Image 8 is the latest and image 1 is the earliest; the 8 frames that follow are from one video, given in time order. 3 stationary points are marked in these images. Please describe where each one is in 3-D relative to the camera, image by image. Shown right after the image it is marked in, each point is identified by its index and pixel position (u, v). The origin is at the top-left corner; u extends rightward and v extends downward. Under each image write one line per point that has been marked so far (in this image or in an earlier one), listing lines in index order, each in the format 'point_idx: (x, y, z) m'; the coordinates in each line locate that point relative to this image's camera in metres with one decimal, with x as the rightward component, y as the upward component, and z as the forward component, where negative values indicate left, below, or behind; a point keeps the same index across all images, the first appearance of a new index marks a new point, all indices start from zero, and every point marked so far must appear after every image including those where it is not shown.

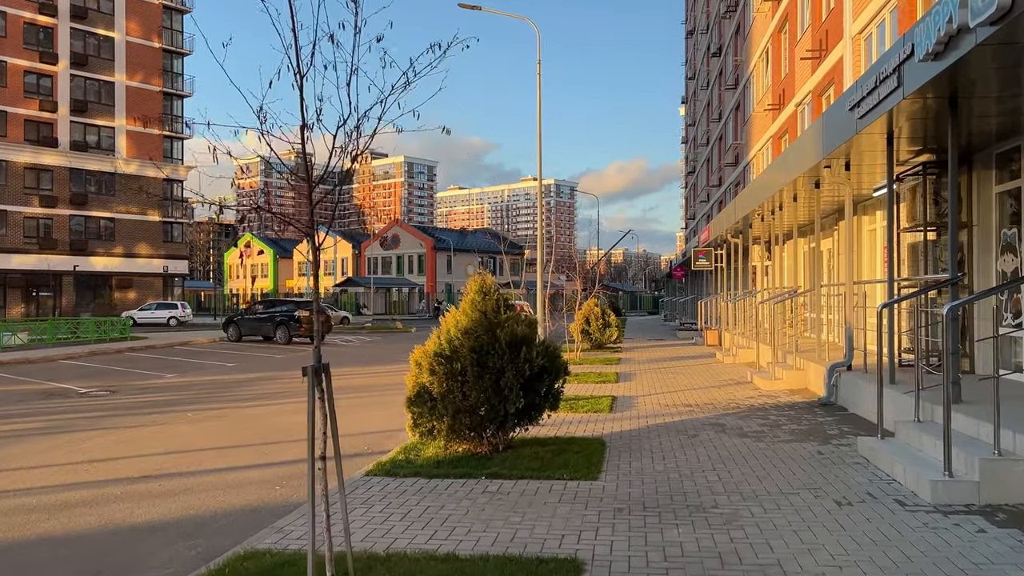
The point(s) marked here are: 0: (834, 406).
0: (+4.0, -1.5, +10.1) m
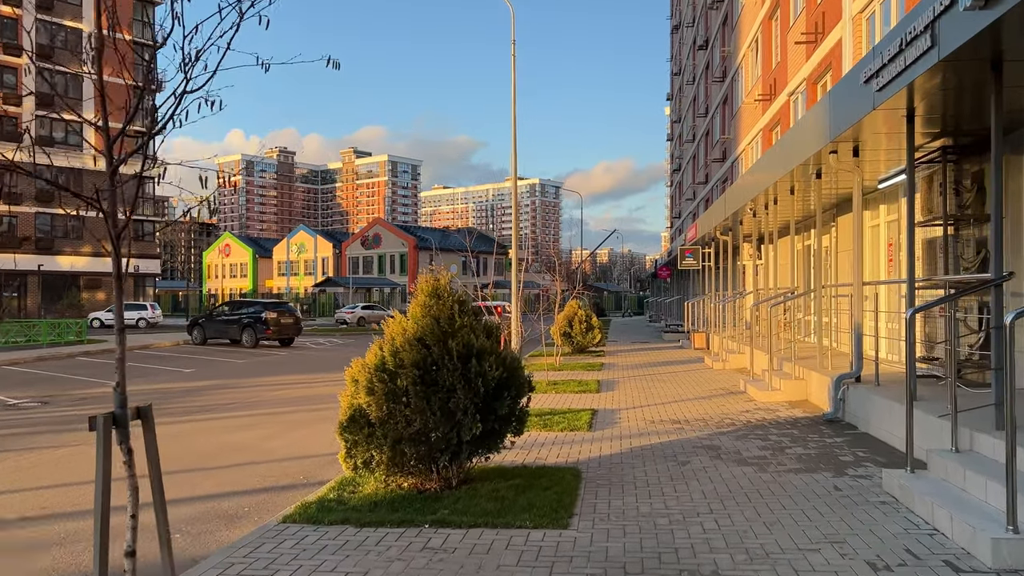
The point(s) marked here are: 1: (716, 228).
0: (+3.7, -1.5, +8.9) m
1: (+5.0, +1.5, +19.7) m
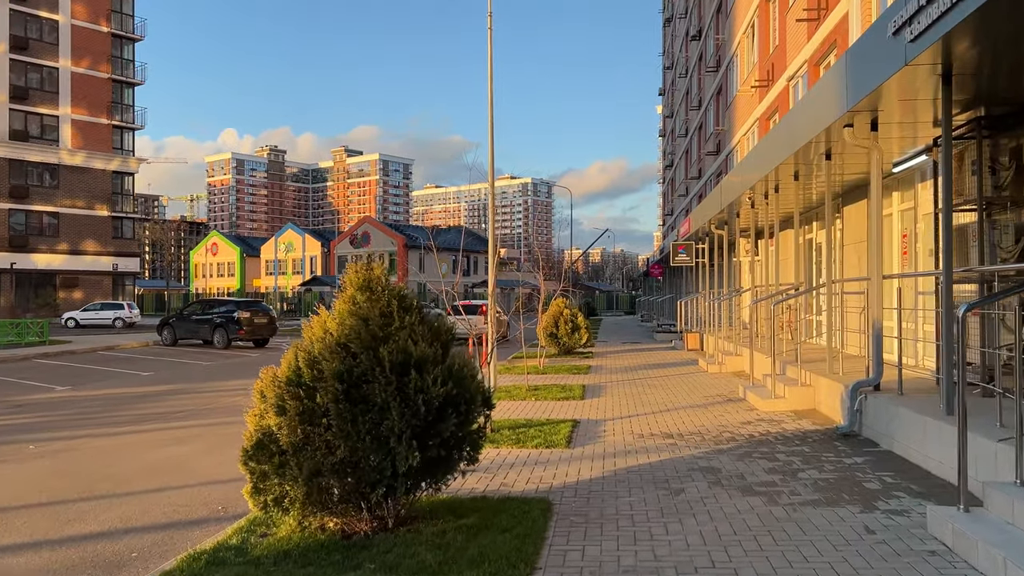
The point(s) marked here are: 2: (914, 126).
0: (+3.3, -1.4, +7.8) m
1: (+4.6, +1.5, +18.5) m
2: (+4.1, +1.7, +8.3) m
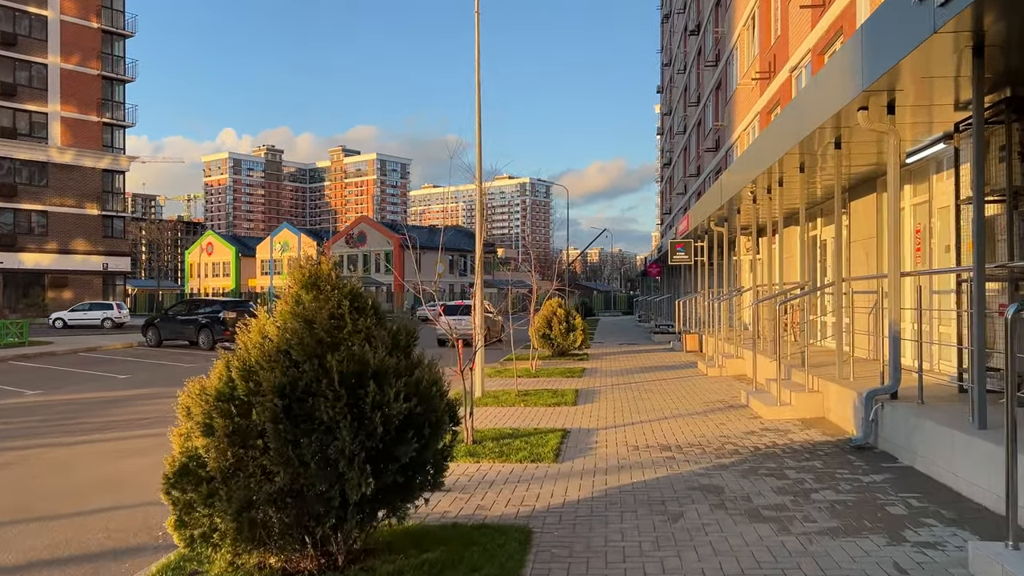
0: (+3.2, -1.4, +7.1) m
1: (+4.4, +1.5, +17.8) m
2: (+4.0, +1.7, +7.6) m
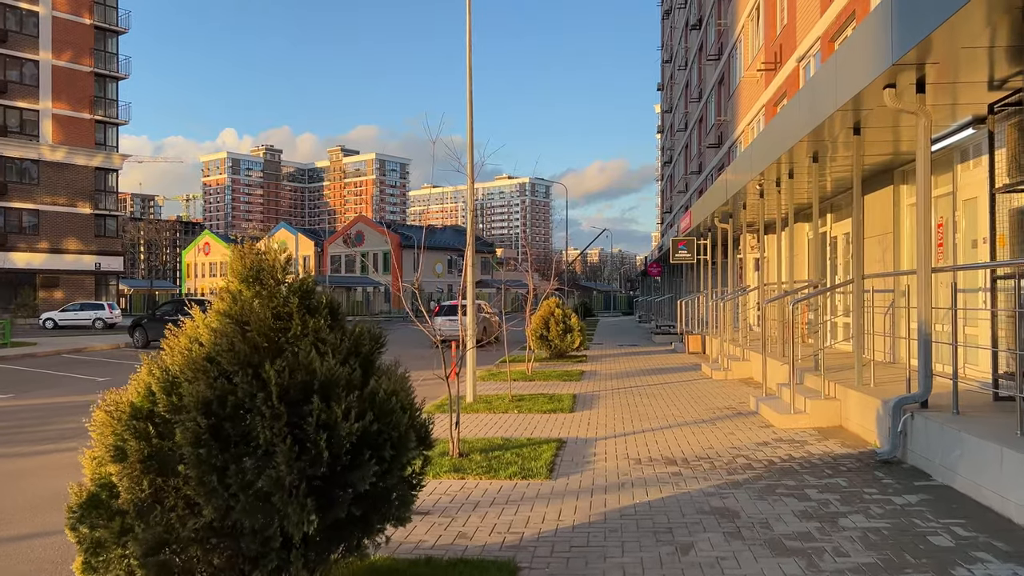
0: (+3.1, -1.4, +6.4) m
1: (+4.3, +1.6, +17.1) m
2: (+3.9, +1.7, +6.9) m
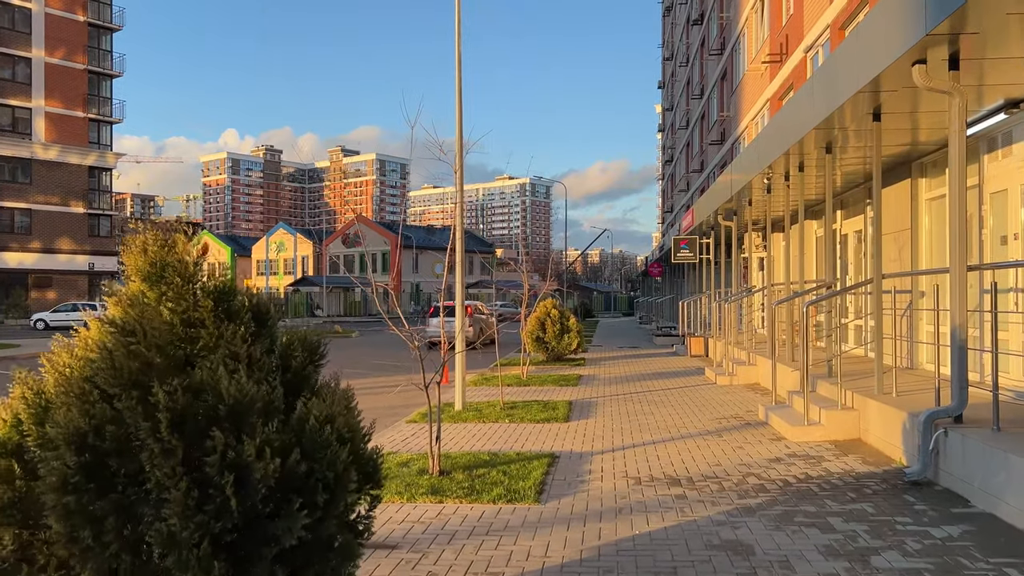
0: (+3.0, -1.4, +5.7) m
1: (+4.2, +1.6, +16.4) m
2: (+3.8, +1.7, +6.2) m
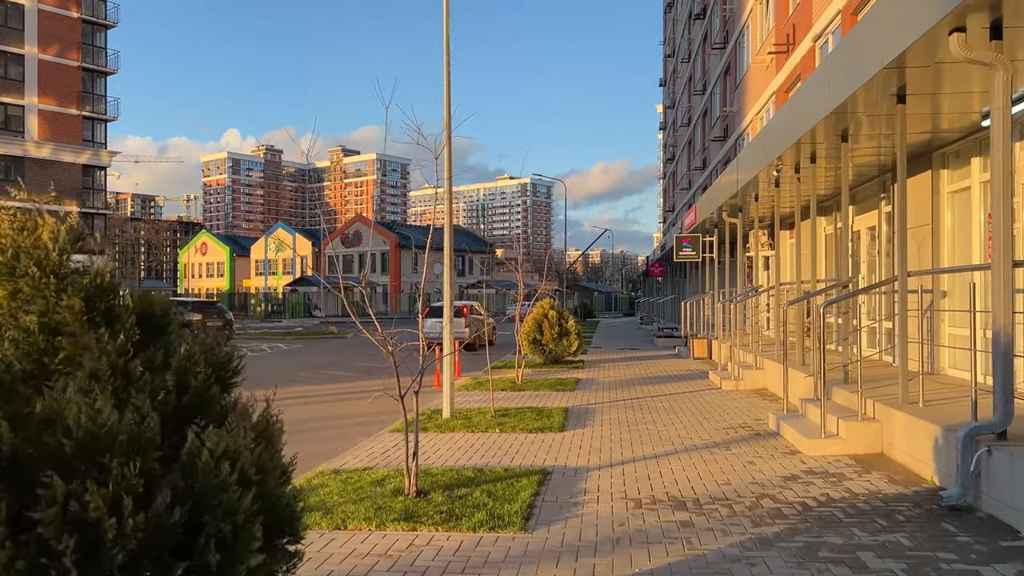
0: (+2.9, -1.4, +5.0) m
1: (+4.1, +1.6, +15.8) m
2: (+3.7, +1.7, +5.5) m
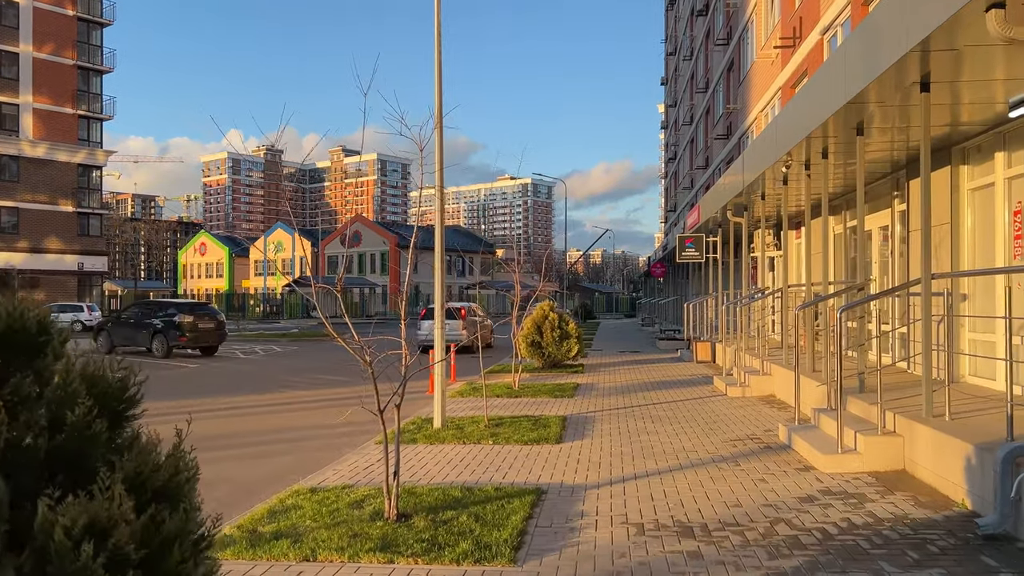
0: (+2.8, -1.4, +4.5) m
1: (+4.1, +1.5, +15.2) m
2: (+3.6, +1.7, +5.0) m
